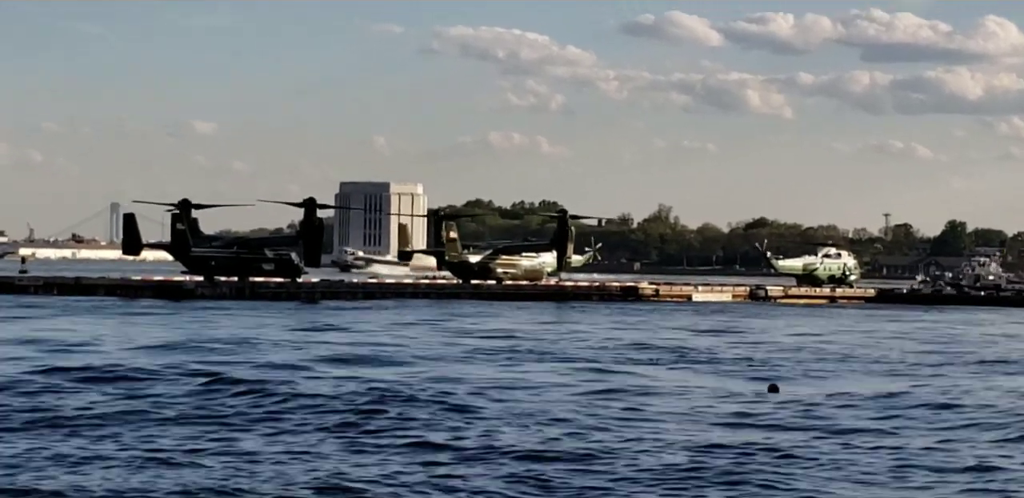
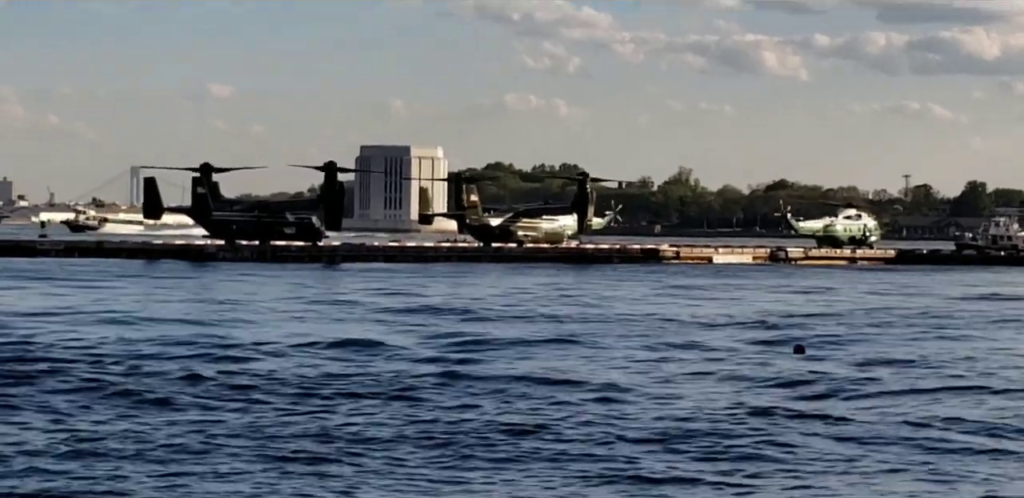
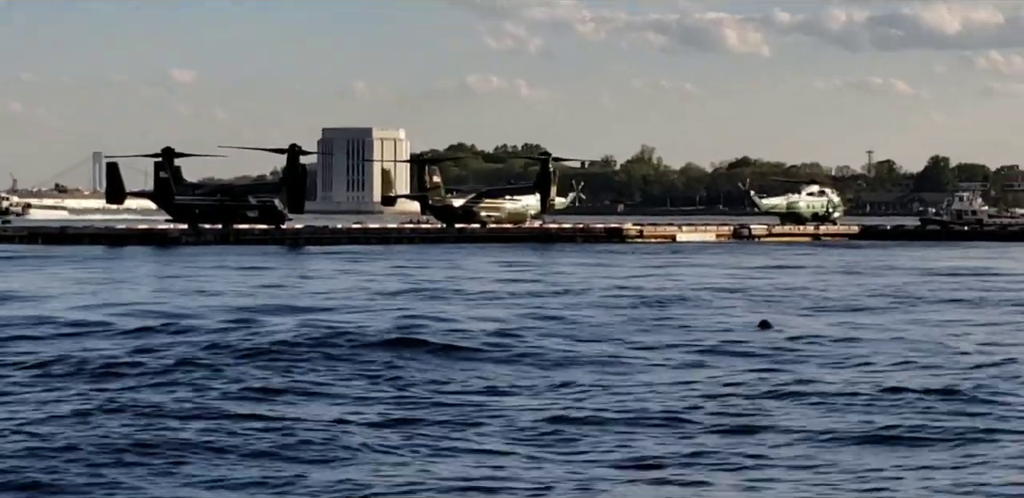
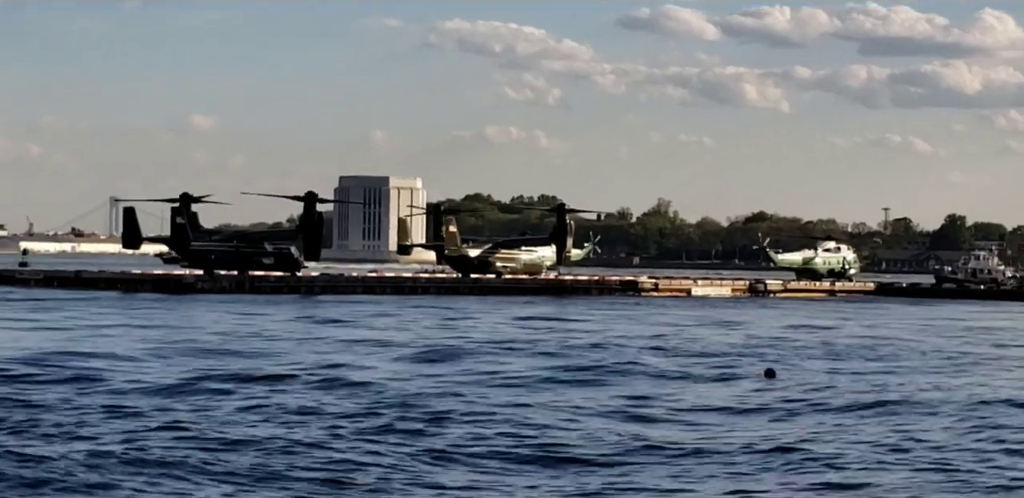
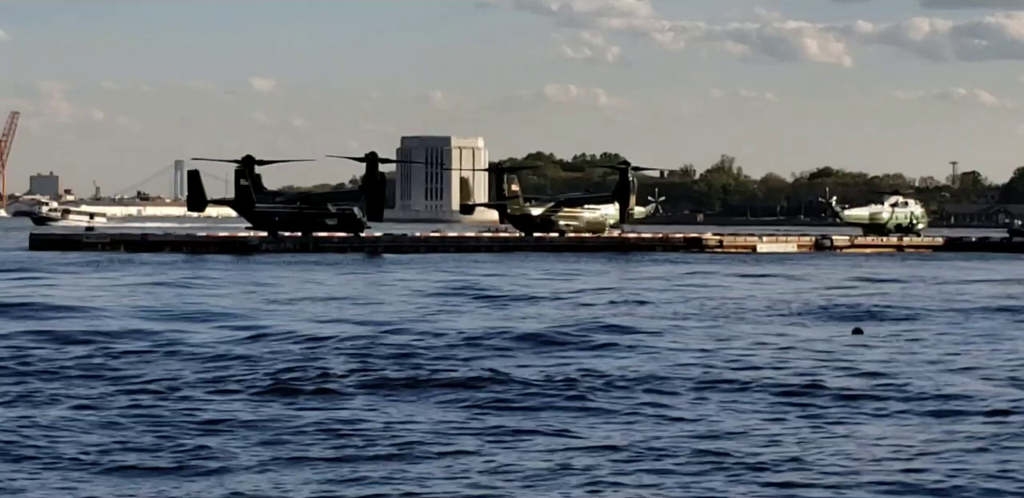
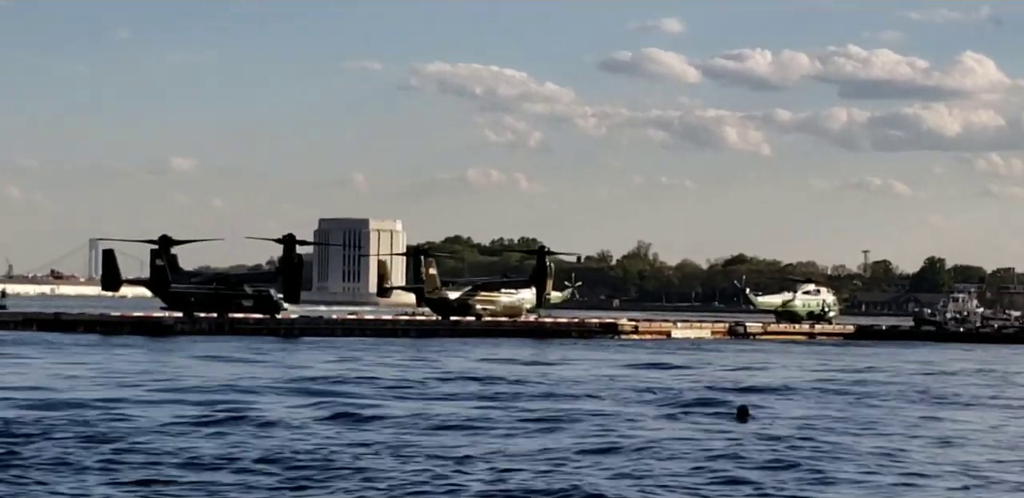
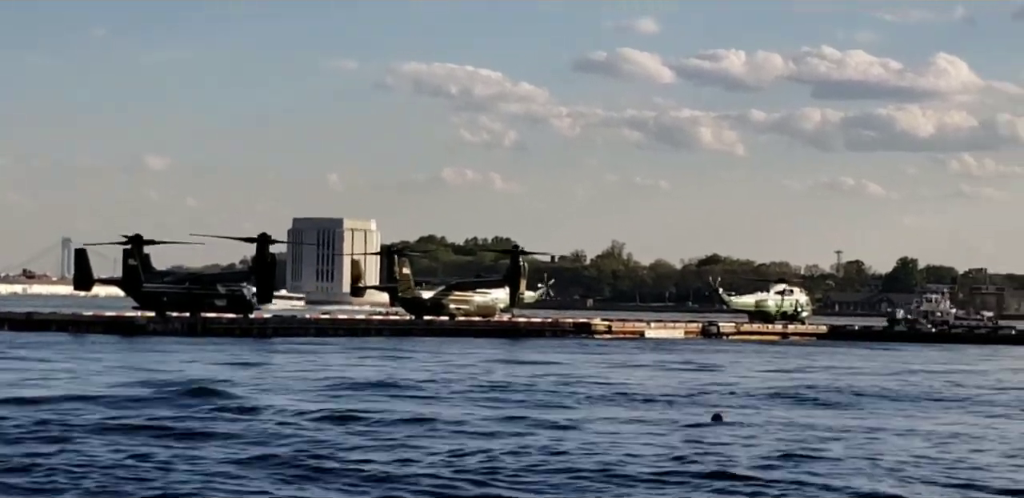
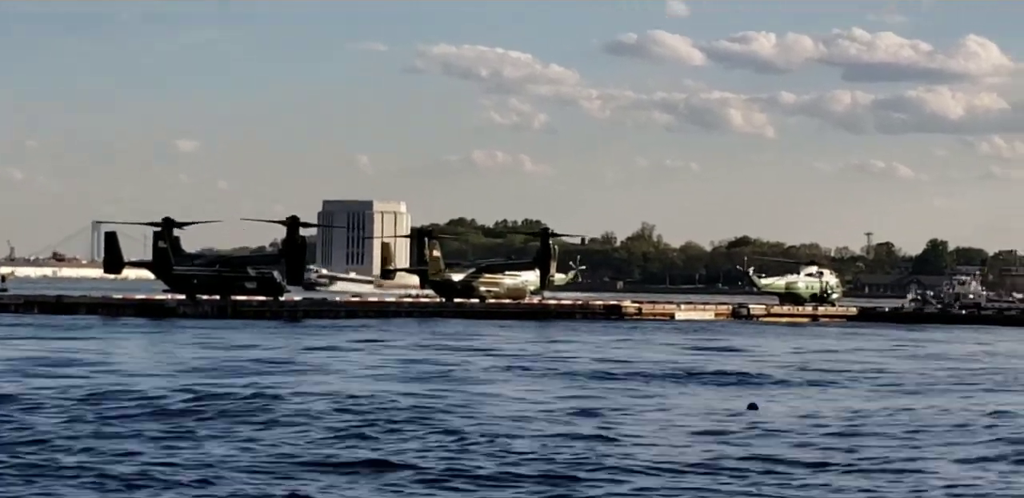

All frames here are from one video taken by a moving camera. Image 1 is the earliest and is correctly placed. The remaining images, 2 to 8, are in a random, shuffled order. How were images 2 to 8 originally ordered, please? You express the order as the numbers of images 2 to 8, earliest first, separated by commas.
8, 7, 6, 4, 2, 3, 5
